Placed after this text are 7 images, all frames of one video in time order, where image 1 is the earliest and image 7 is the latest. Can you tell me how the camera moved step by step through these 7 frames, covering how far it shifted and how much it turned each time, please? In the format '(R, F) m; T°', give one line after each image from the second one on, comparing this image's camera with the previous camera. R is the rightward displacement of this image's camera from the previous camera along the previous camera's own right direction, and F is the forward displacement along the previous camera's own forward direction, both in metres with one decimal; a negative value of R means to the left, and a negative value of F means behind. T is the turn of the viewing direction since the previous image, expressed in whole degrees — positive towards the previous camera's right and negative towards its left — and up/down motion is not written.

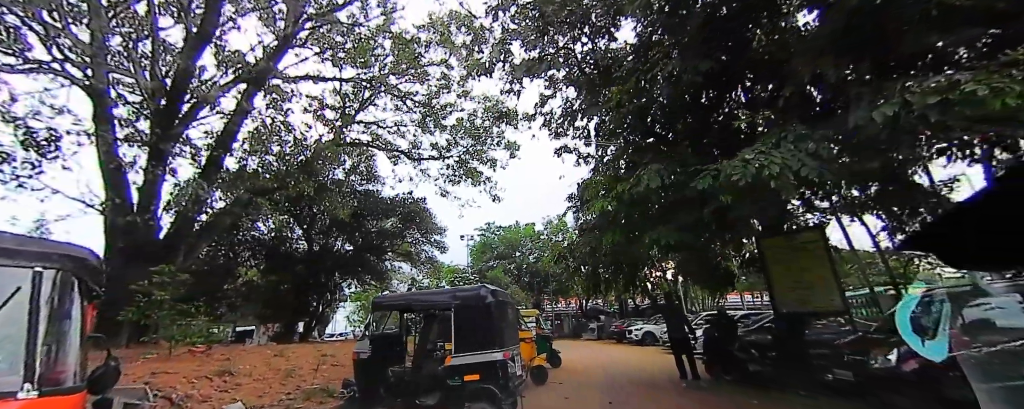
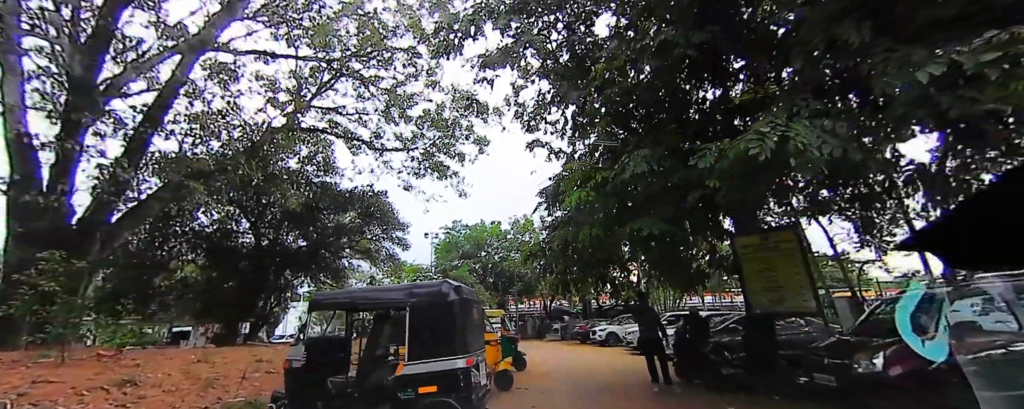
(0.0, +0.4) m; +5°
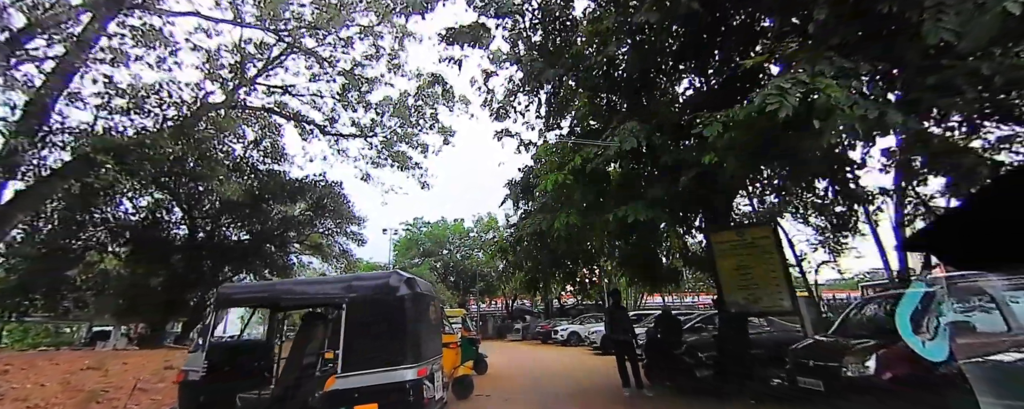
(0.0, +0.5) m; +5°
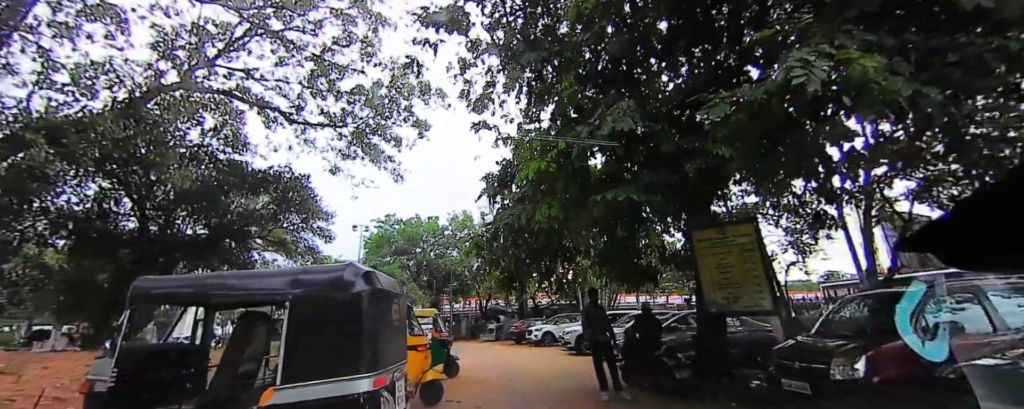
(0.0, +0.3) m; +3°
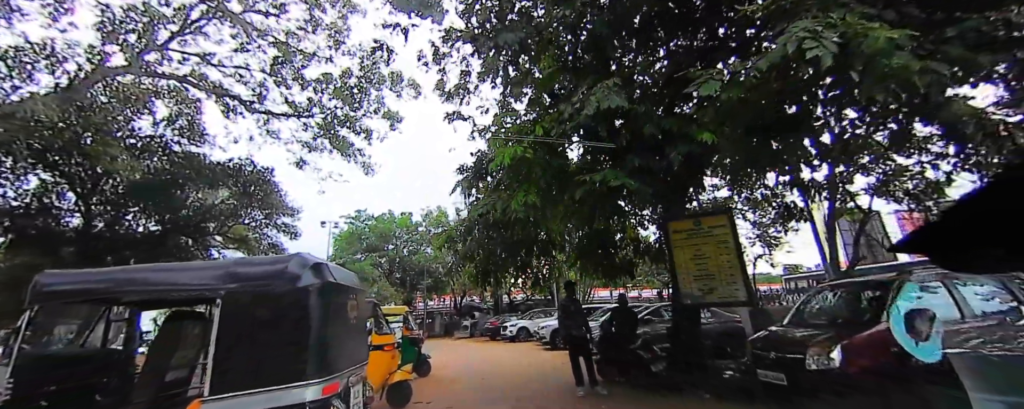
(0.0, +0.2) m; +4°
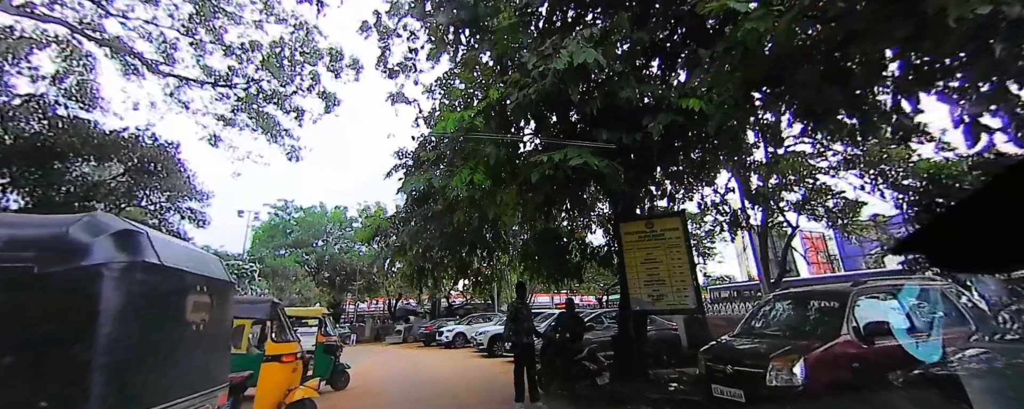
(0.0, +0.5) m; +8°
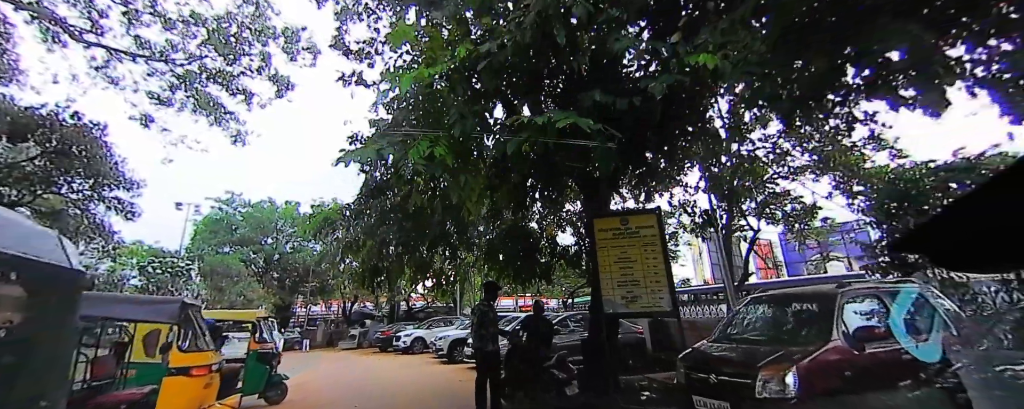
(0.0, +0.4) m; +5°
